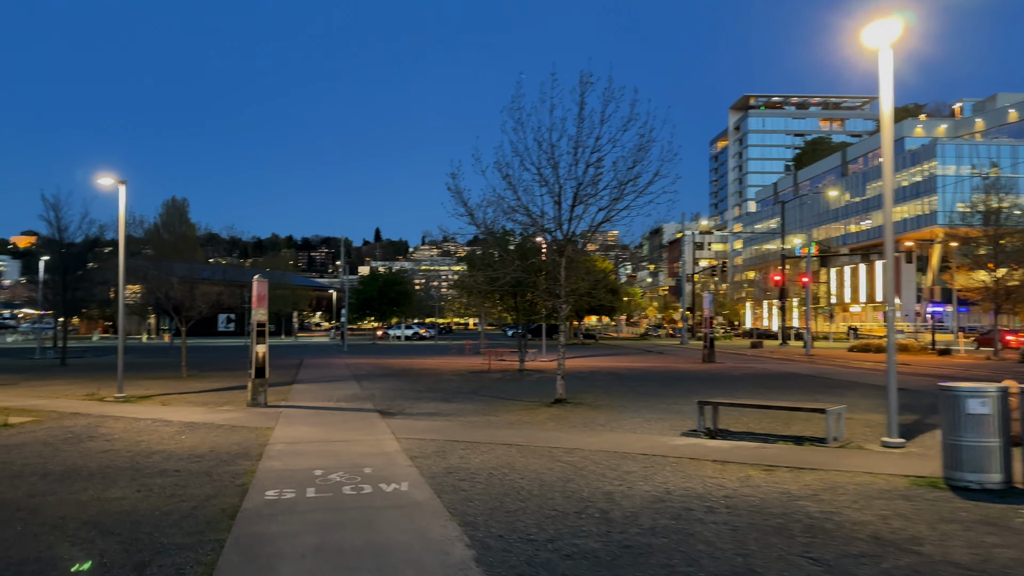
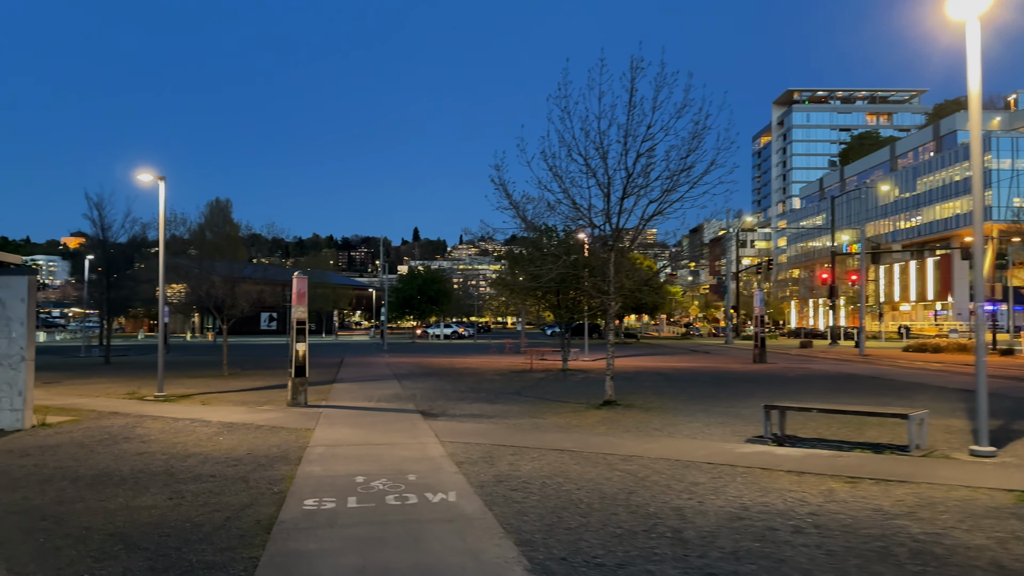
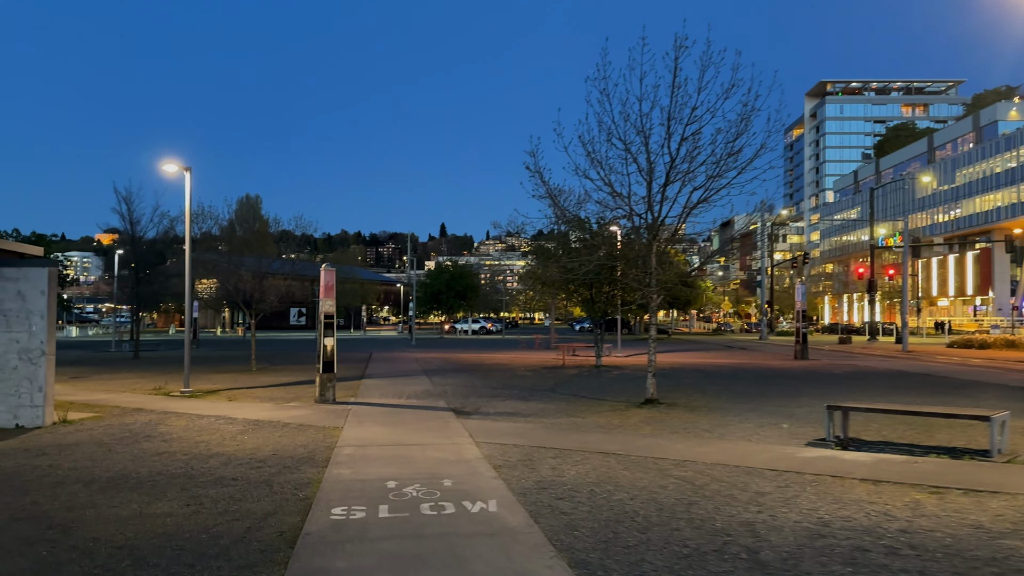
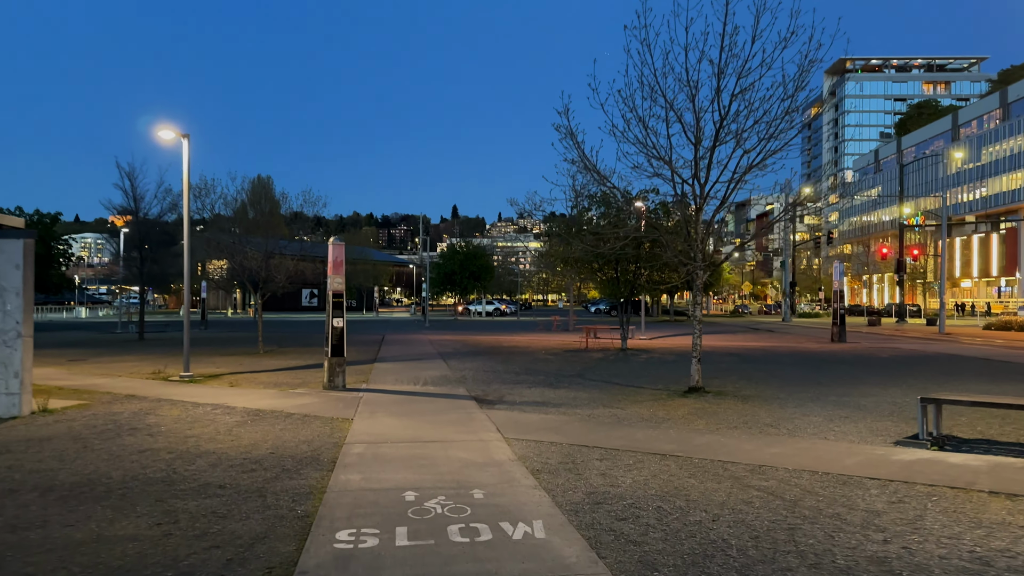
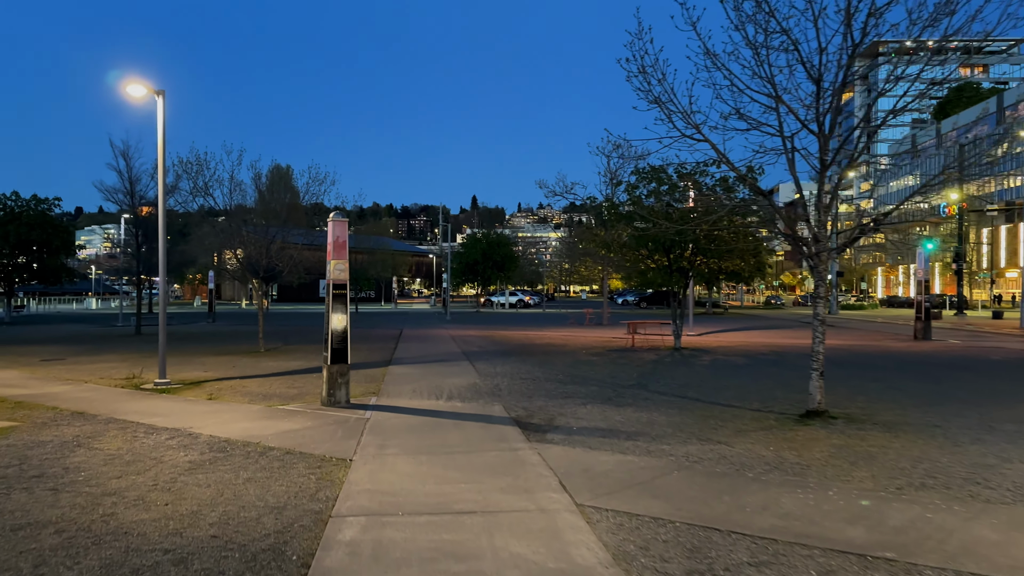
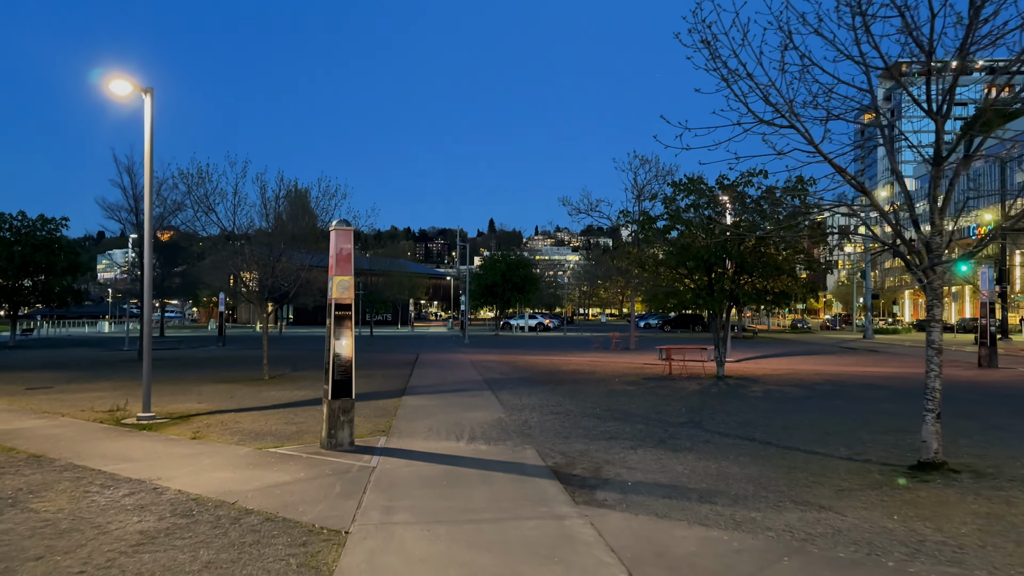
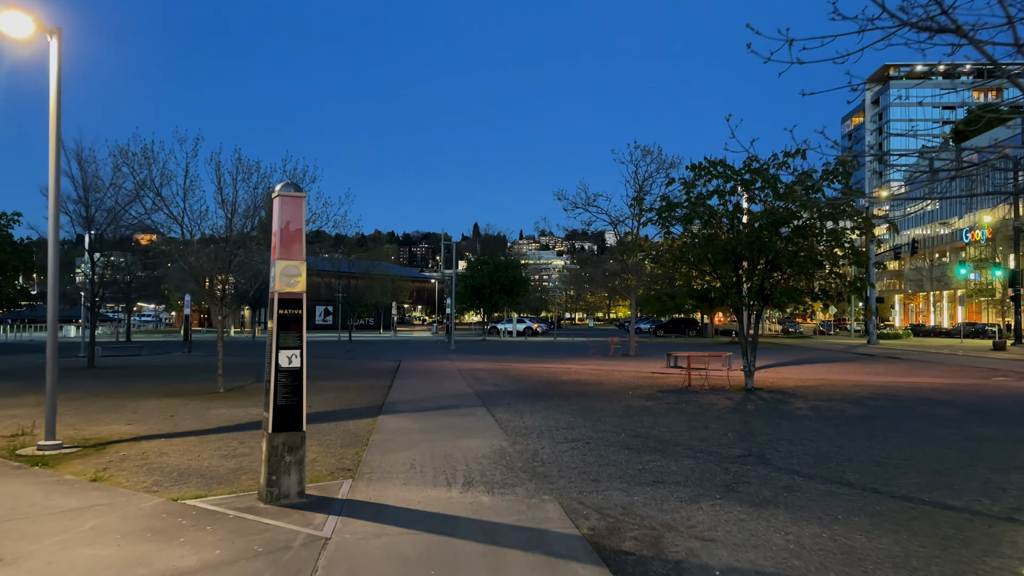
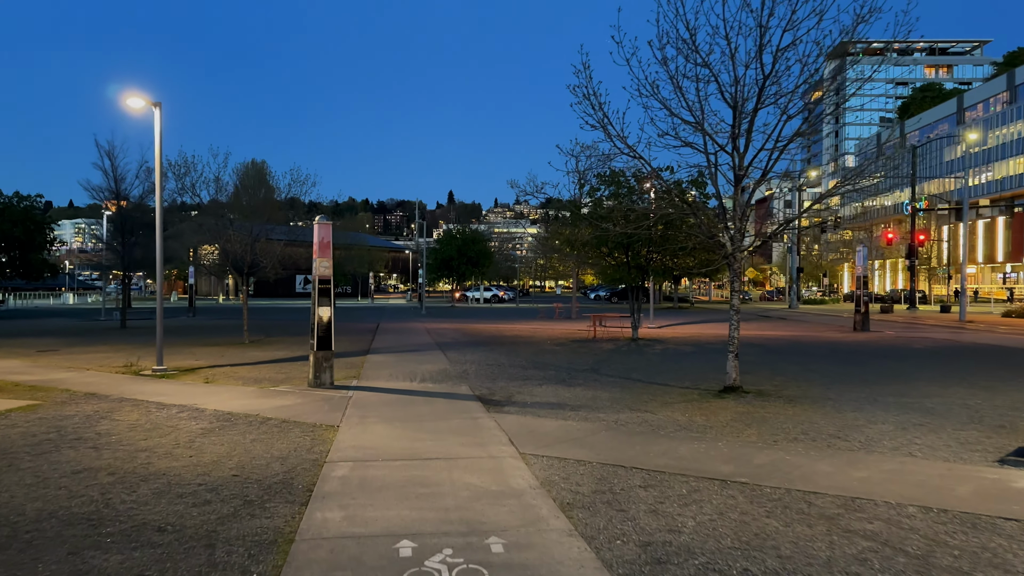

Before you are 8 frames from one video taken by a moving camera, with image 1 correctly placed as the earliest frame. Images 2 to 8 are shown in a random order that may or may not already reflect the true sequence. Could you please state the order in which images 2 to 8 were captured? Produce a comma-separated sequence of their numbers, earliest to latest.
2, 3, 4, 8, 5, 6, 7
